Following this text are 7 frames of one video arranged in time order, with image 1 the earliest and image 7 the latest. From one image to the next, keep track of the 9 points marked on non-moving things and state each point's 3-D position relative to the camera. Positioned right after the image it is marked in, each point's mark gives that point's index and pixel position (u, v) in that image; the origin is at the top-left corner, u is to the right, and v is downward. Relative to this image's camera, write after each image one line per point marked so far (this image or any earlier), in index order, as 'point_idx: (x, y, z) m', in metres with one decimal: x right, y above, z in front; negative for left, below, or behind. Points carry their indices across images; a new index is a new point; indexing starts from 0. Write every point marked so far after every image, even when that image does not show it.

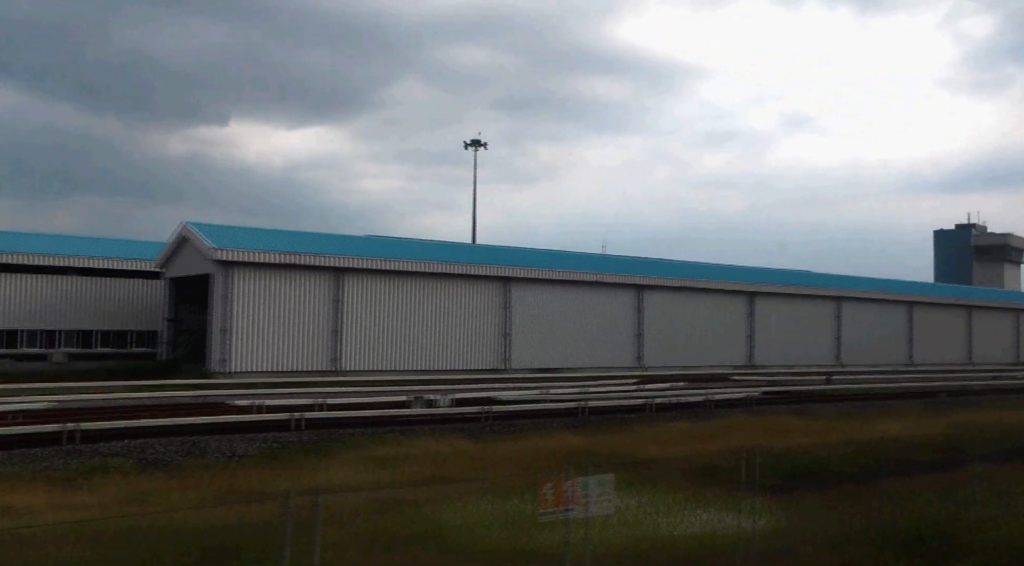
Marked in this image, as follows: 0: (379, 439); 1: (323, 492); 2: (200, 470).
0: (-2.4, -2.8, +18.8) m
1: (-2.6, -2.8, +13.9) m
2: (-4.8, -2.9, +16.1) m
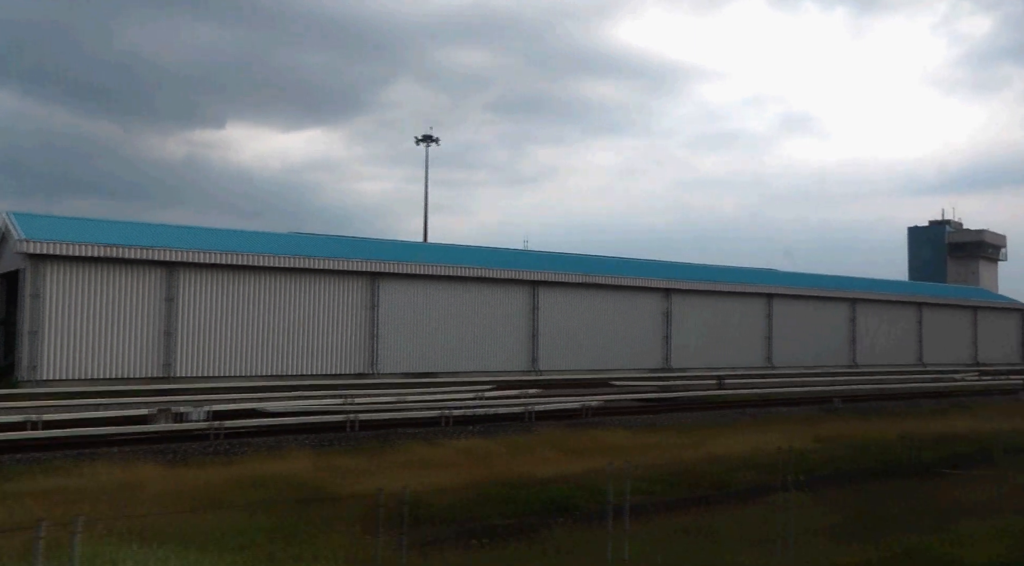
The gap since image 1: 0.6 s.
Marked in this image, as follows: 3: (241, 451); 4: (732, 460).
0: (-6.9, -2.6, +15.1) m
1: (-7.1, -2.6, +10.2) m
2: (-9.3, -2.7, +12.4) m
3: (-4.4, -2.7, +17.0) m
4: (+3.7, -3.0, +17.8) m
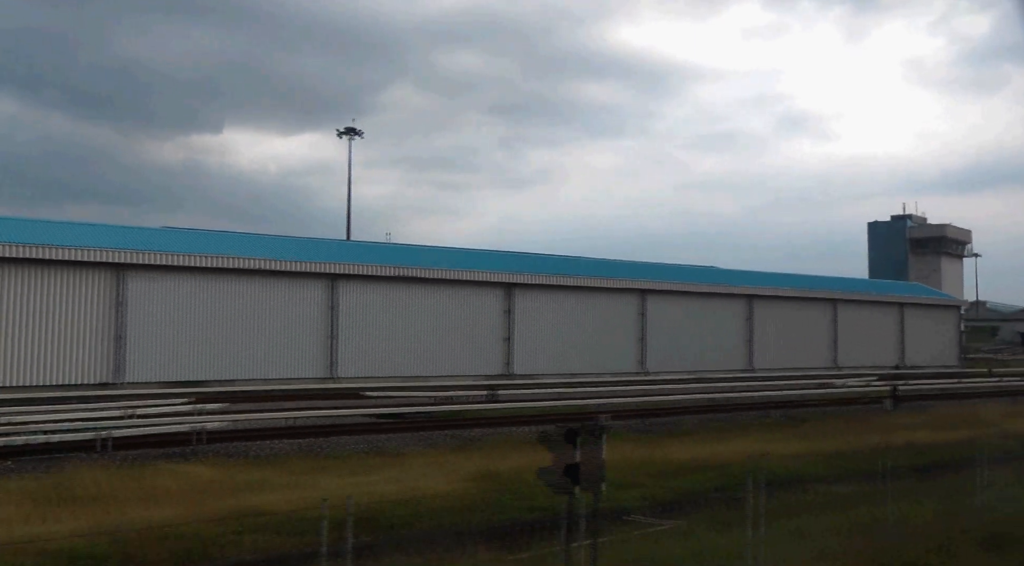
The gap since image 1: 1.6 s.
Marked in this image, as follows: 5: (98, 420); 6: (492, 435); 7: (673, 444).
0: (-13.4, -2.4, +9.7) m
1: (-13.7, -2.3, +4.8) m
2: (-15.9, -2.4, +7.0) m
3: (-10.9, -2.5, +11.6) m
4: (-2.8, -2.7, +12.3) m
5: (-7.6, -2.5, +19.2) m
6: (-0.3, -2.9, +19.8) m
7: (+3.1, -3.1, +19.9) m
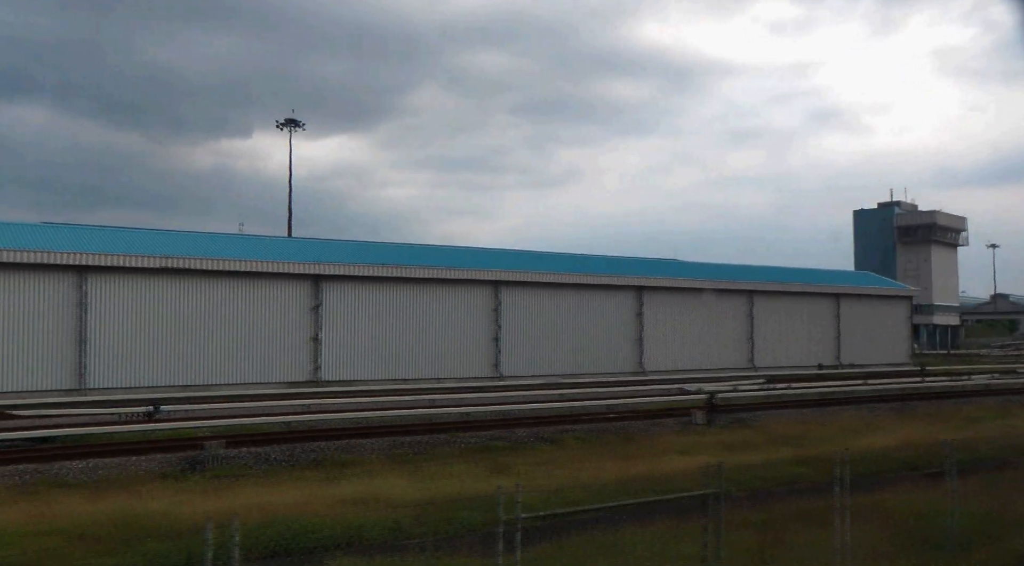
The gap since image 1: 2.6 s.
0: (-20.0, -2.3, +4.8) m
1: (-20.4, -2.3, 0.0) m
2: (-22.6, -2.4, +2.2) m
3: (-17.4, -2.4, +6.6) m
4: (-9.3, -2.5, +7.1) m
5: (-13.8, -2.4, +14.1) m
6: (-6.6, -2.6, +14.5) m
7: (-3.1, -2.8, +14.4) m
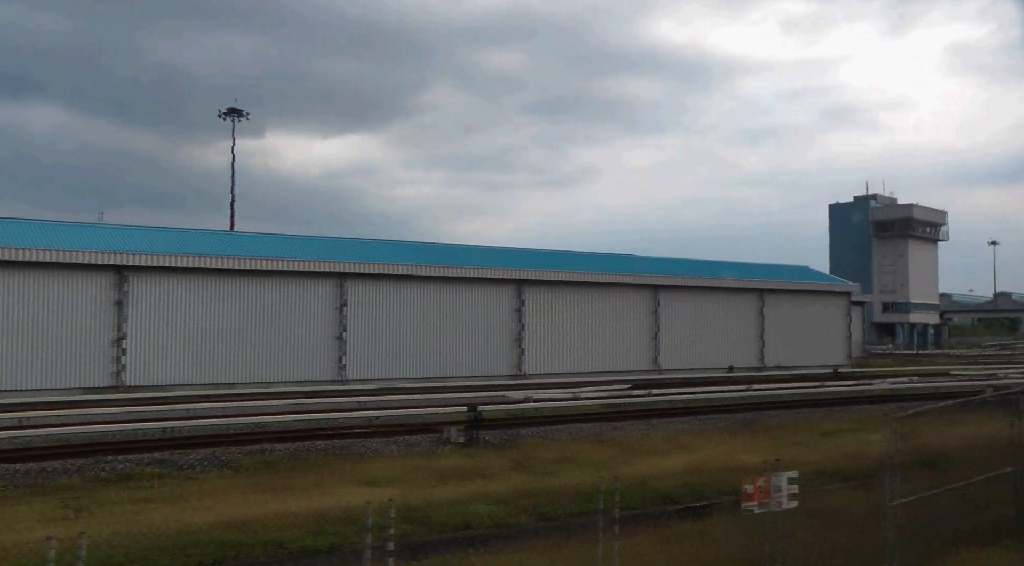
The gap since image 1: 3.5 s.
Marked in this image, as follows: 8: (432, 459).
0: (-24.9, -2.1, +1.3) m
1: (-25.4, -2.1, -3.5) m
2: (-27.5, -2.2, -1.2) m
3: (-22.3, -2.2, +3.1) m
4: (-14.2, -2.3, +3.4) m
5: (-18.6, -2.2, +10.5) m
6: (-11.3, -2.4, +10.8) m
7: (-7.9, -2.6, +10.7) m
8: (-1.2, -2.7, +15.7) m
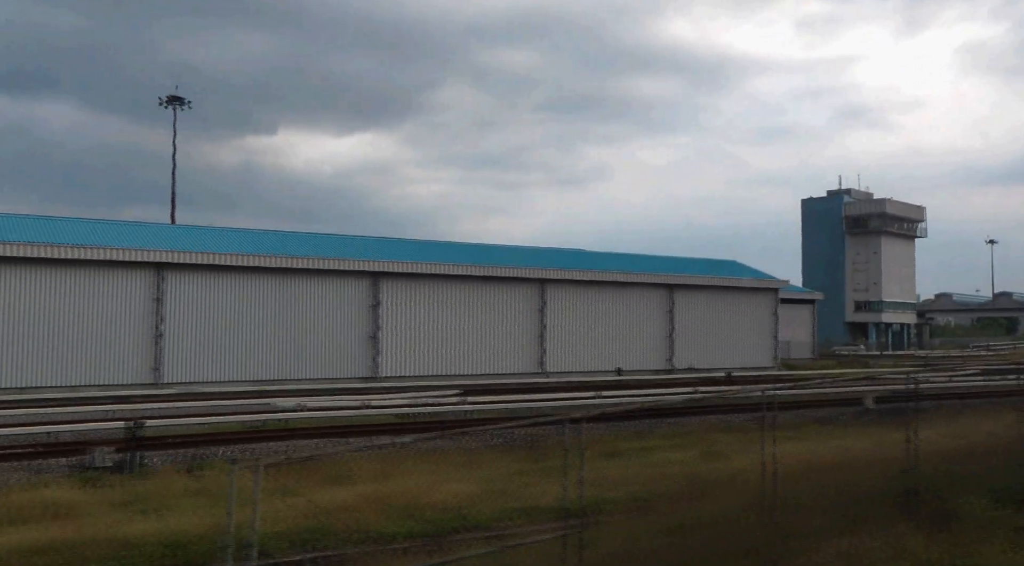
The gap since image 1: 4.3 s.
0: (-29.5, -1.9, -1.8) m
1: (-30.1, -1.8, -6.6) m
2: (-32.1, -2.0, -4.3) m
3: (-26.9, -1.9, -0.1) m
4: (-18.7, -2.0, +0.2) m
5: (-23.1, -1.9, +7.3) m
6: (-15.8, -2.2, +7.5) m
7: (-12.4, -2.3, +7.4) m
8: (-5.7, -2.5, +12.3) m
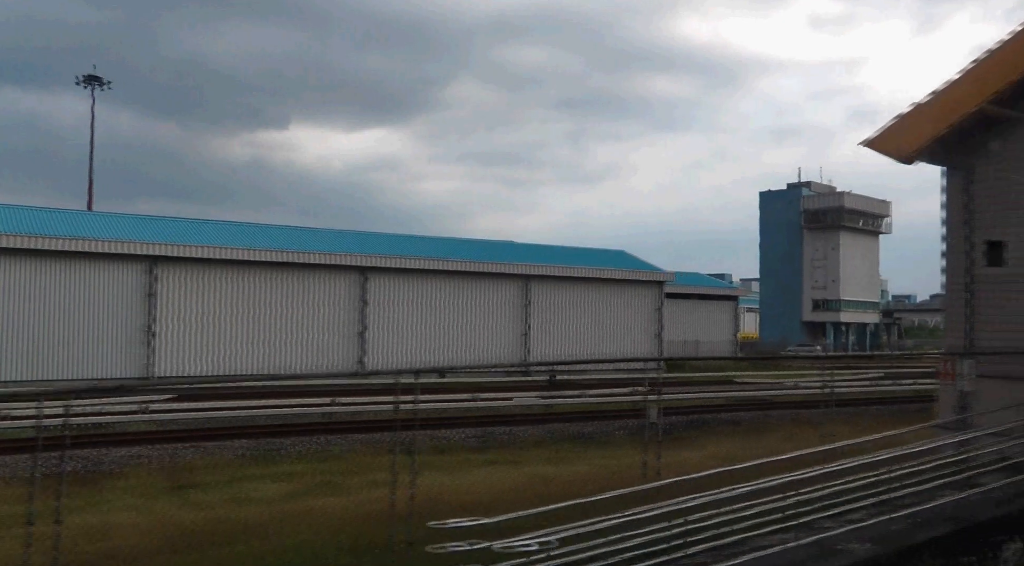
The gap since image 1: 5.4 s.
0: (-35.0, -1.4, -5.6) m
1: (-35.6, -1.3, -10.4) m
2: (-37.6, -1.4, -8.1) m
3: (-32.4, -1.4, -3.9) m
4: (-24.2, -1.6, -3.7) m
5: (-28.5, -1.5, +3.5) m
6: (-21.2, -1.8, +3.6) m
7: (-17.8, -2.0, +3.5) m
8: (-11.0, -2.1, +8.4) m
